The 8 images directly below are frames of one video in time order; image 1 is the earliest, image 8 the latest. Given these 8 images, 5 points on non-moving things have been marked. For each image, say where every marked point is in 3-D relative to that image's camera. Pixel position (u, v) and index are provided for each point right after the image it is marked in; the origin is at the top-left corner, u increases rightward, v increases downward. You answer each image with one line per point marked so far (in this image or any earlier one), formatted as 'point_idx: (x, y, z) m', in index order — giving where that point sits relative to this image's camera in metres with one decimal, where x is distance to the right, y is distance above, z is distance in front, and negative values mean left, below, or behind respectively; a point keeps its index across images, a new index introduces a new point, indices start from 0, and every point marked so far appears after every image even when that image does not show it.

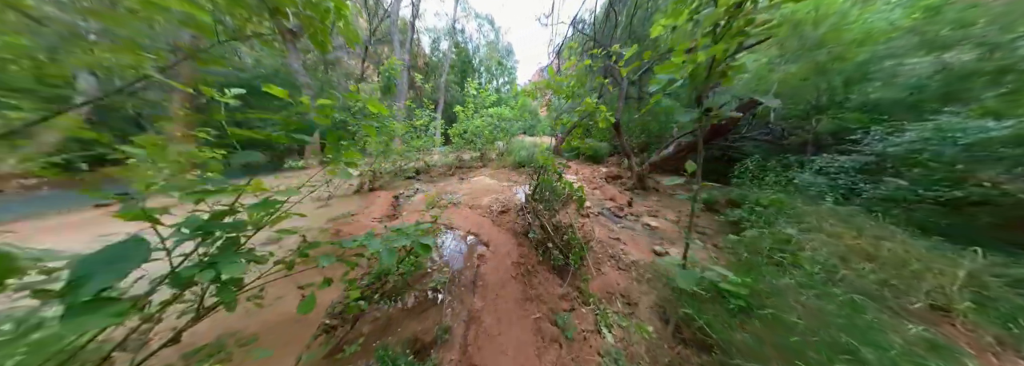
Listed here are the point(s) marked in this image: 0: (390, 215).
0: (-2.3, -0.6, +3.8) m
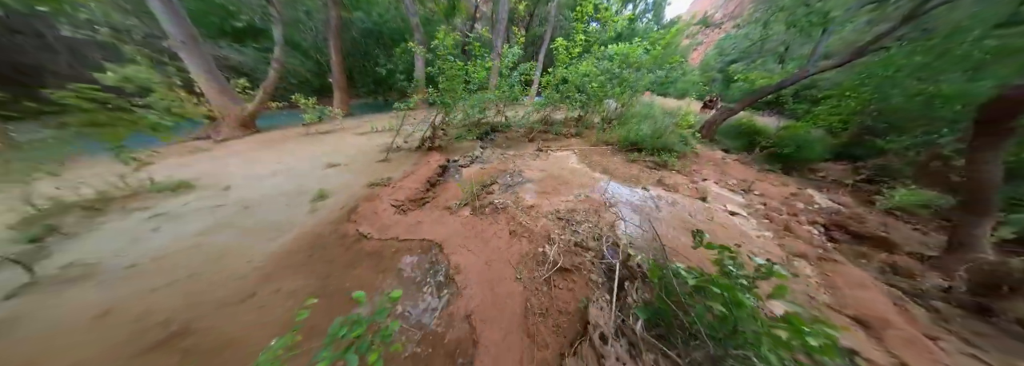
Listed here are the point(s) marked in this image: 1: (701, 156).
0: (-1.3, -0.2, +2.9) m
1: (+5.0, +0.7, +5.5) m
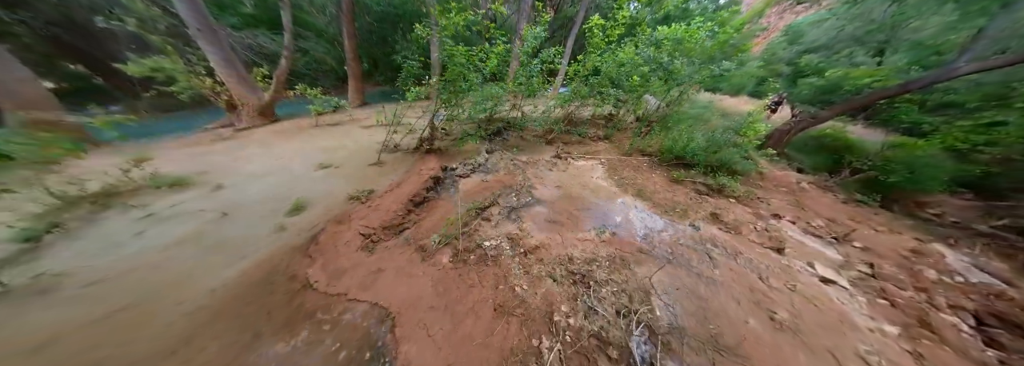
0: (-1.3, -0.5, +2.3) m
1: (+5.2, +0.1, +4.3) m
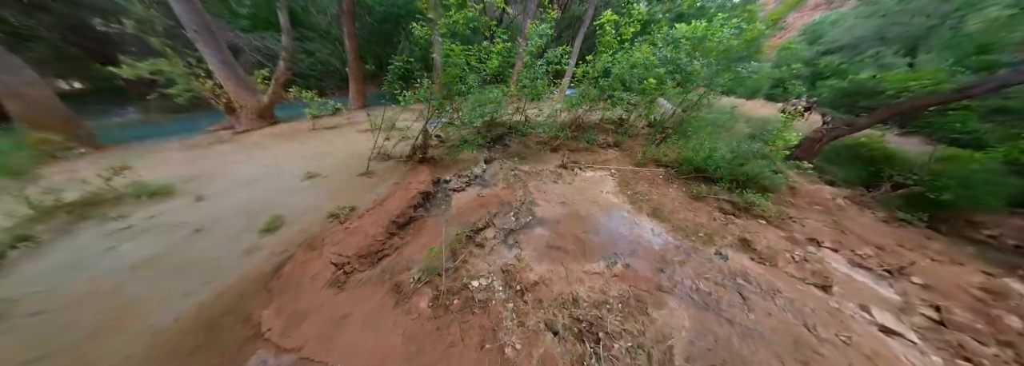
0: (-1.4, -0.7, +2.0) m
1: (+5.3, -0.2, +3.8) m
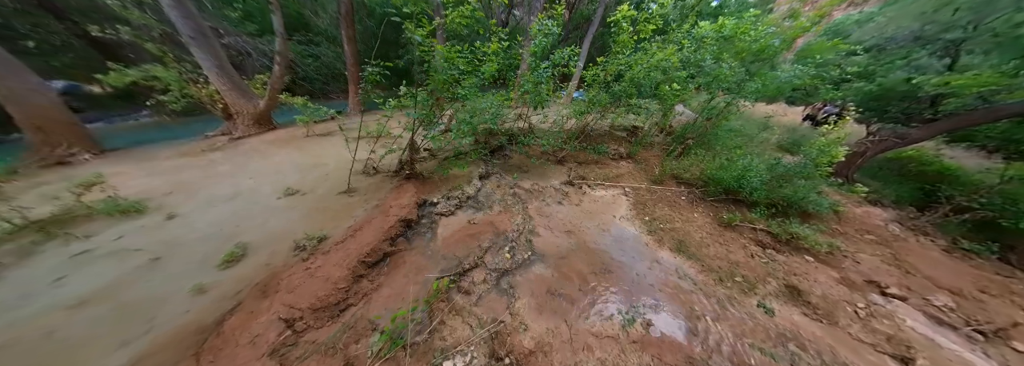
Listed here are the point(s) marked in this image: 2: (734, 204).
0: (-1.5, -1.0, +1.7) m
1: (+5.2, -0.6, +3.3) m
2: (+3.3, -0.3, +3.1) m
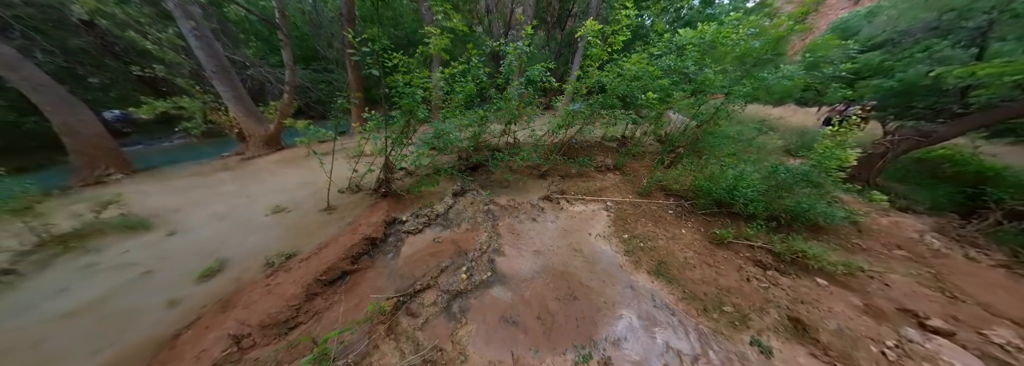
0: (-1.9, -1.1, +1.6) m
1: (+4.9, -0.7, +2.8) m
2: (+2.9, -0.5, +2.8) m
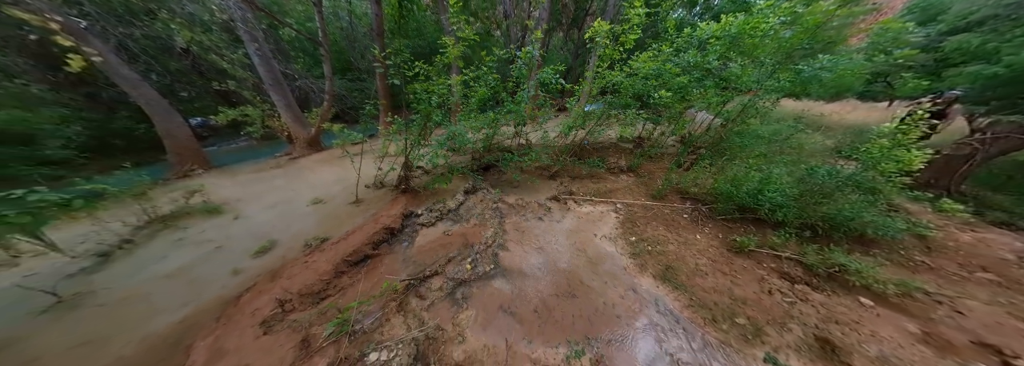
0: (-1.9, -1.1, +1.9) m
1: (+4.9, -0.8, +2.4) m
2: (+3.0, -0.5, +2.5) m
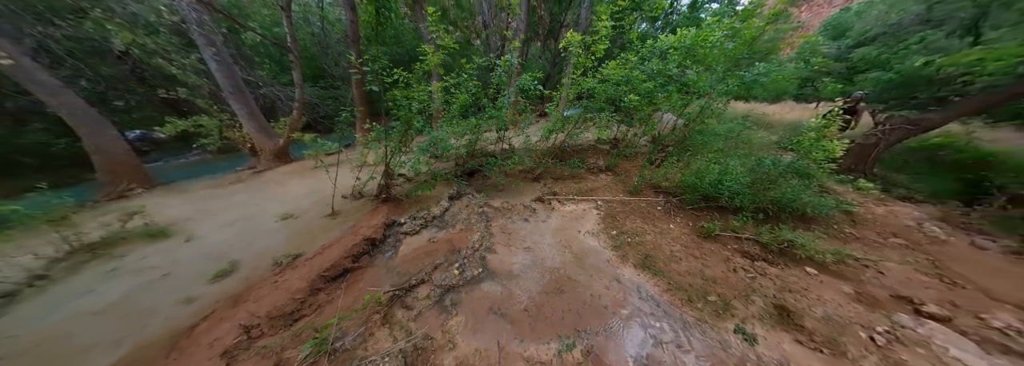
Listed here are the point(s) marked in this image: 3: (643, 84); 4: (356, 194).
0: (-2.0, -1.2, +1.7) m
1: (+4.8, -0.6, +2.8) m
2: (+2.8, -0.4, +2.8) m
3: (+2.3, +1.7, +3.6) m
4: (-3.0, -0.2, +4.0) m
